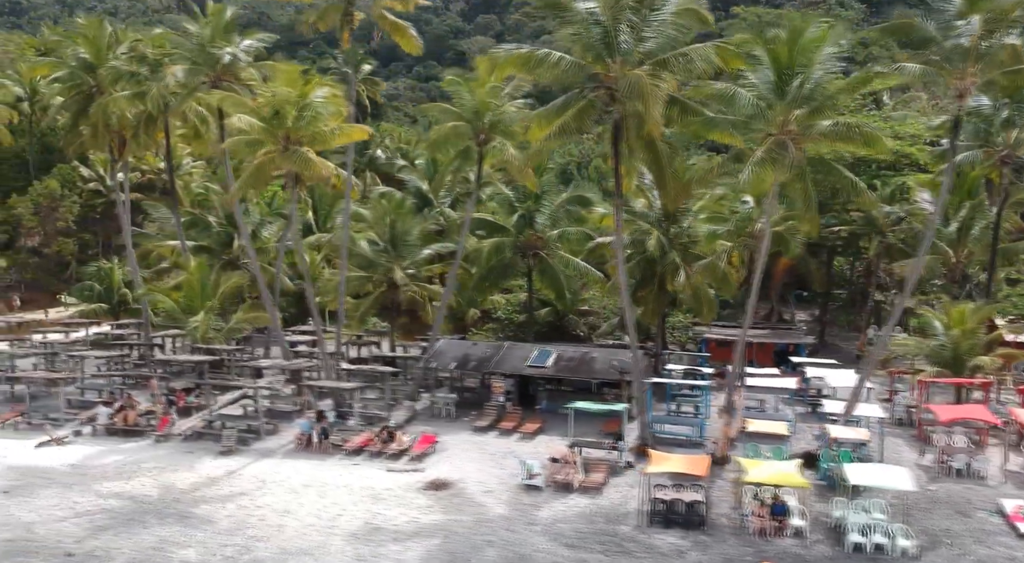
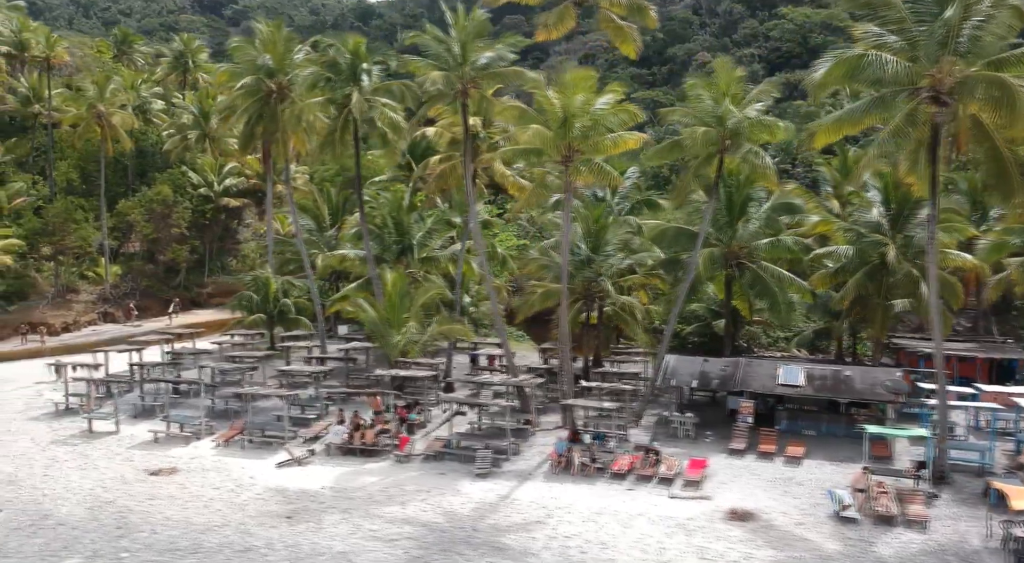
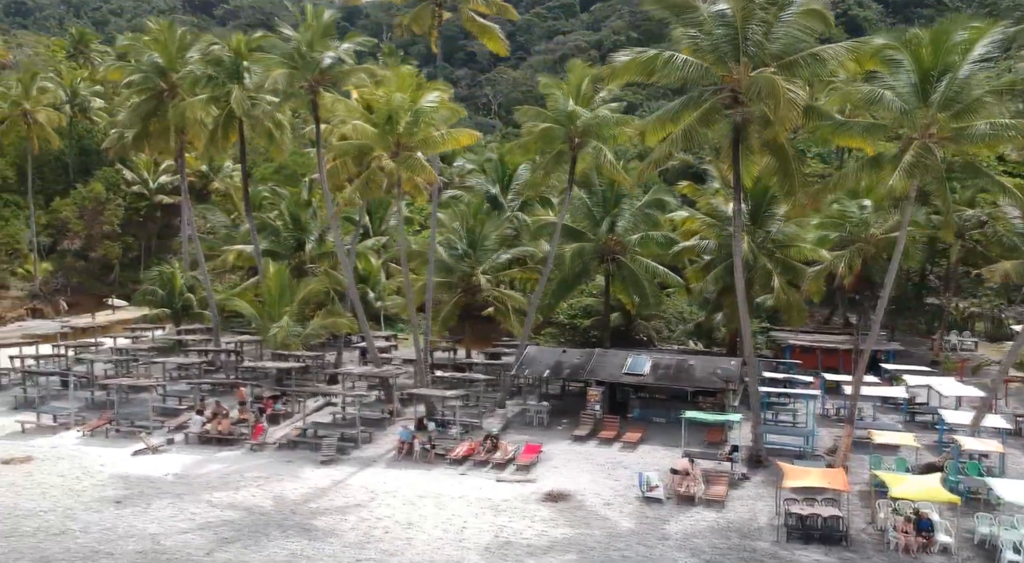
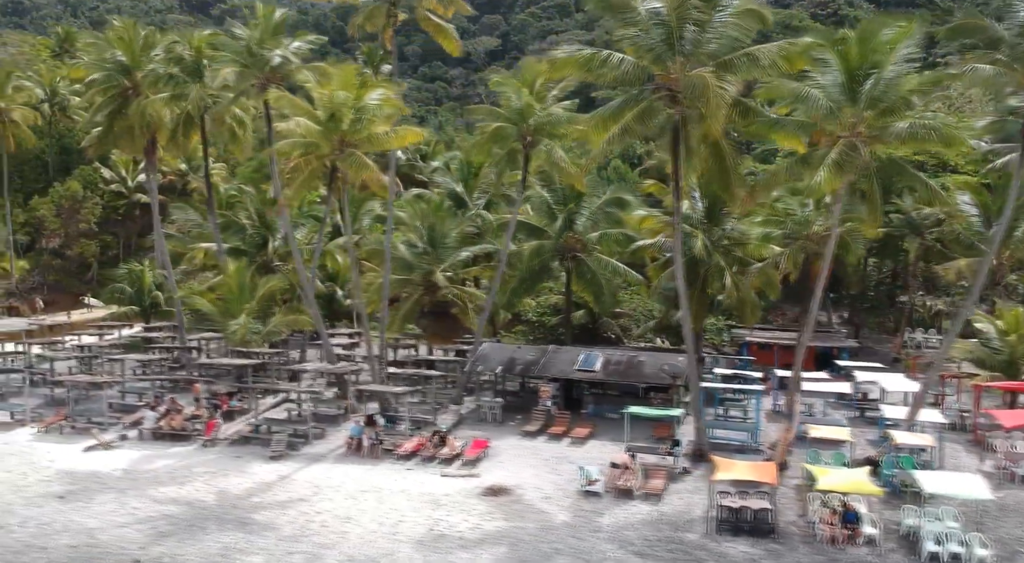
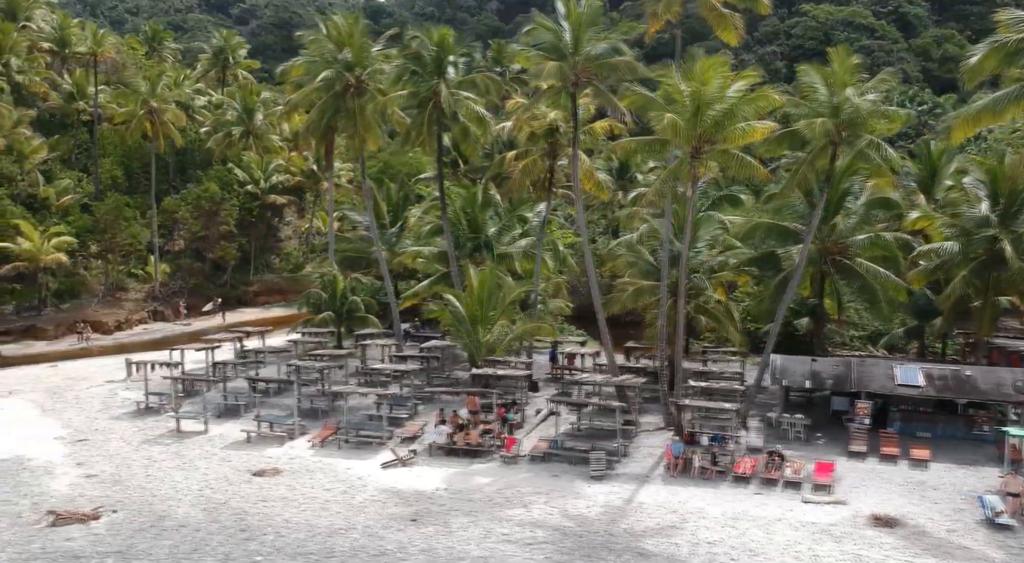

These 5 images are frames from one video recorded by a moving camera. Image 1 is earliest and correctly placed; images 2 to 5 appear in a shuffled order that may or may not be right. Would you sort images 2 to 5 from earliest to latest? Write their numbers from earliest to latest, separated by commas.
4, 3, 2, 5
